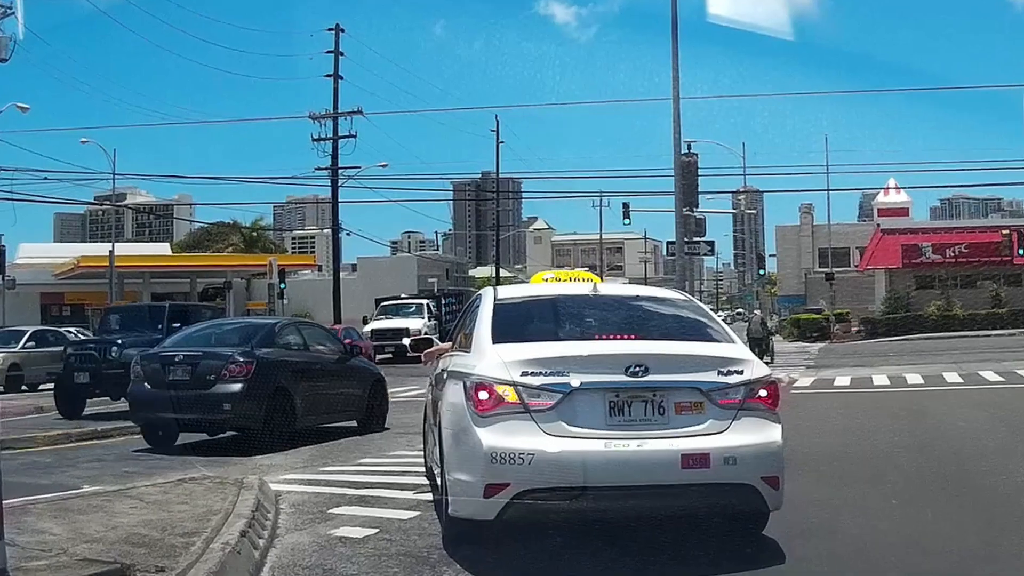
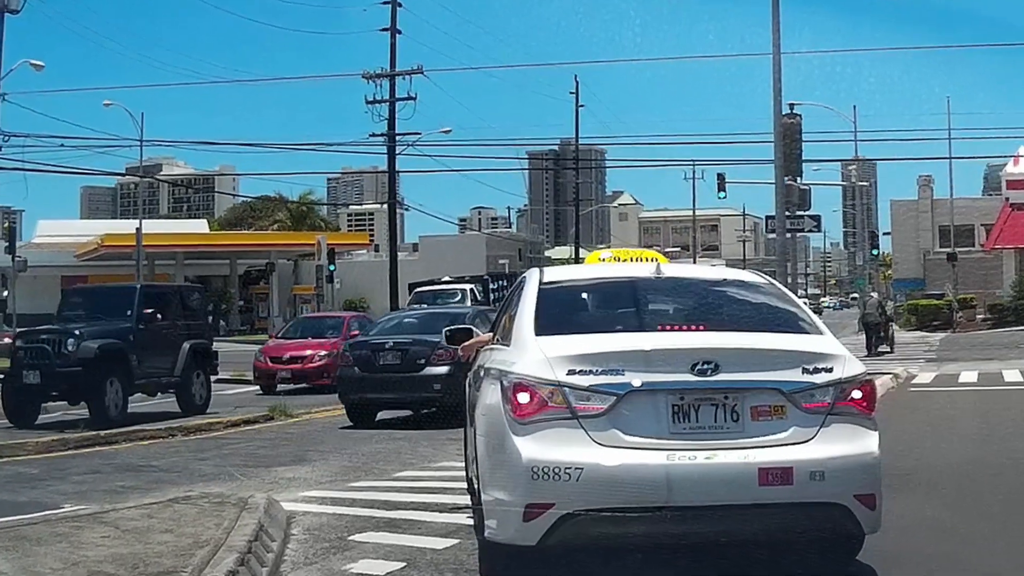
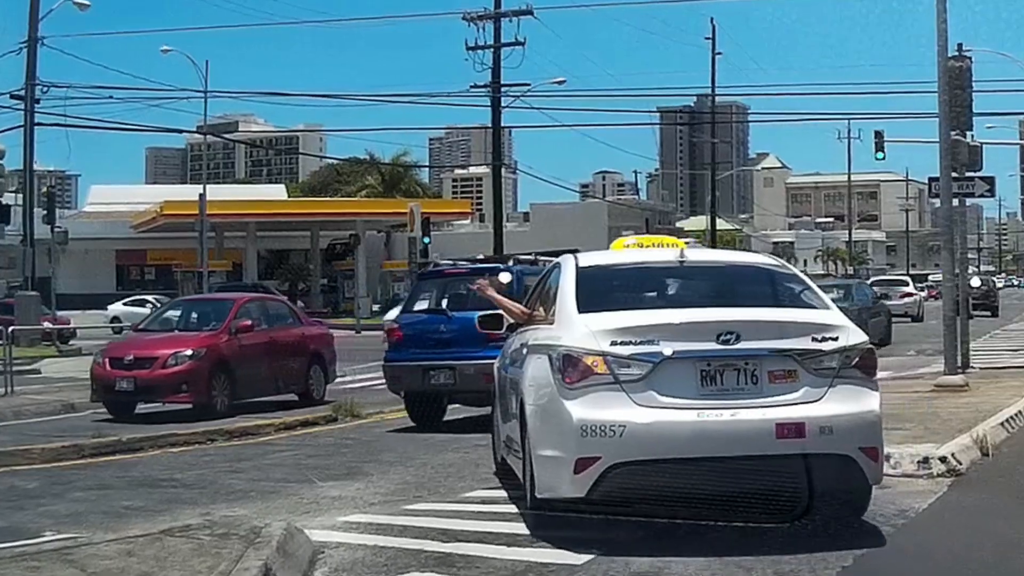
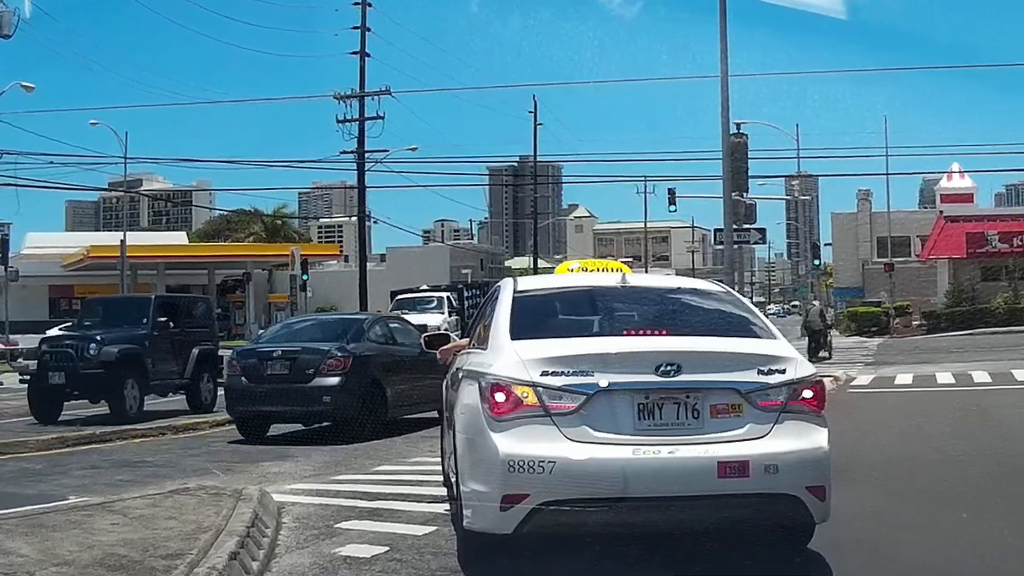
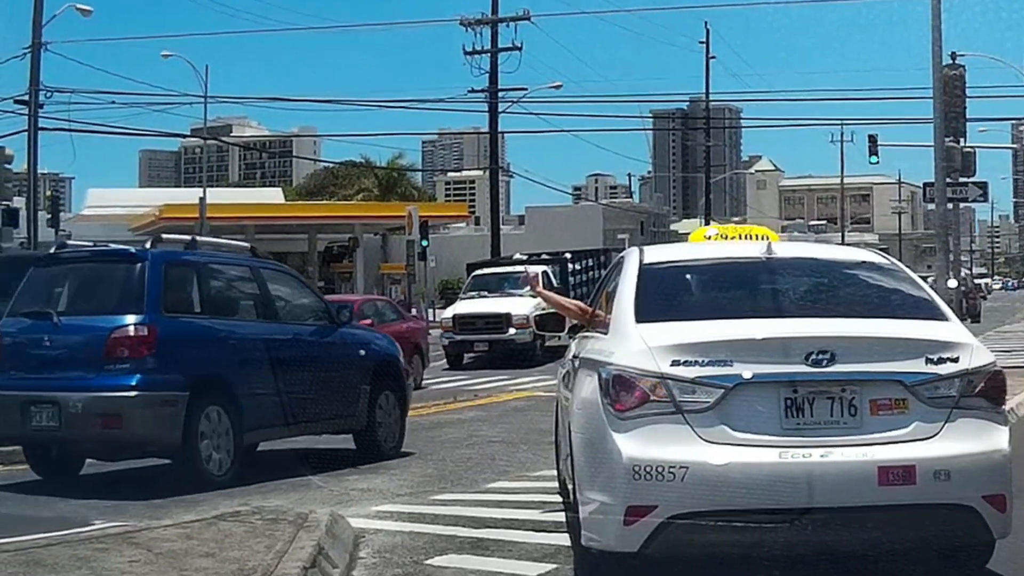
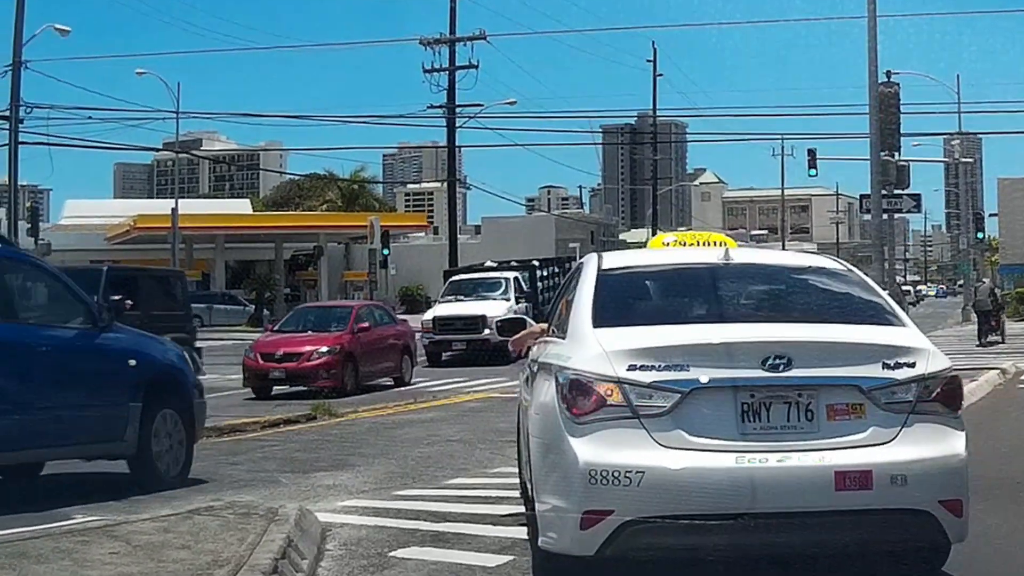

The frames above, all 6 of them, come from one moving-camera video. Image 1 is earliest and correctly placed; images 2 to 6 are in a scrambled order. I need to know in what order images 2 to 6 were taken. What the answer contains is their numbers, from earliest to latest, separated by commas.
4, 2, 6, 5, 3
